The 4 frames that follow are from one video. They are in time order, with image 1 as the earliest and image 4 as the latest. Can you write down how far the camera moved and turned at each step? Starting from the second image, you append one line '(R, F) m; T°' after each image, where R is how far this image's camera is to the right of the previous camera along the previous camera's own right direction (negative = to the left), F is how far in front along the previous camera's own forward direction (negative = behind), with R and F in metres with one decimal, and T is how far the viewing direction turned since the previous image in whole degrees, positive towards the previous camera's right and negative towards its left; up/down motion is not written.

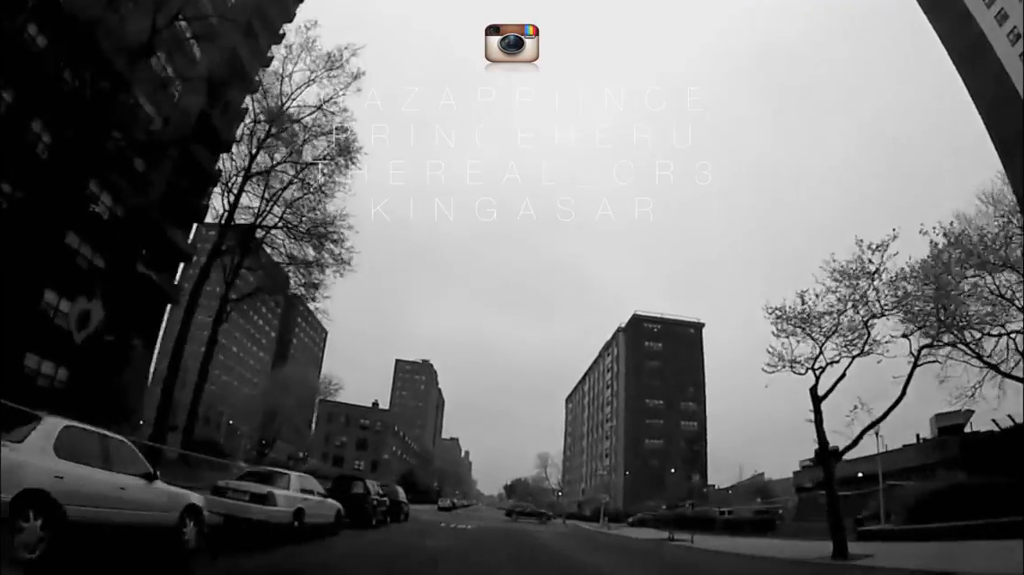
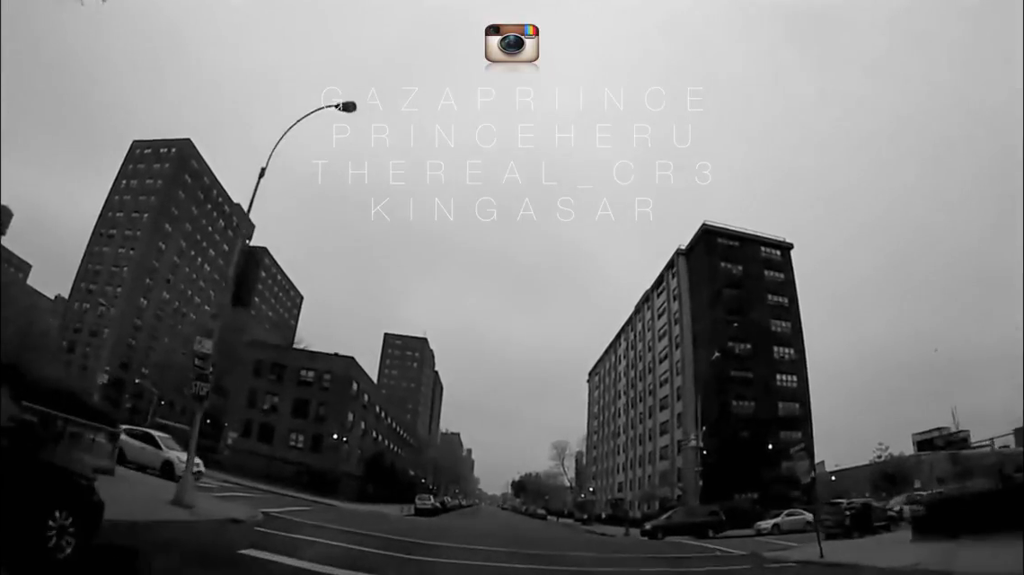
(-0.1, +1.9) m; 0°
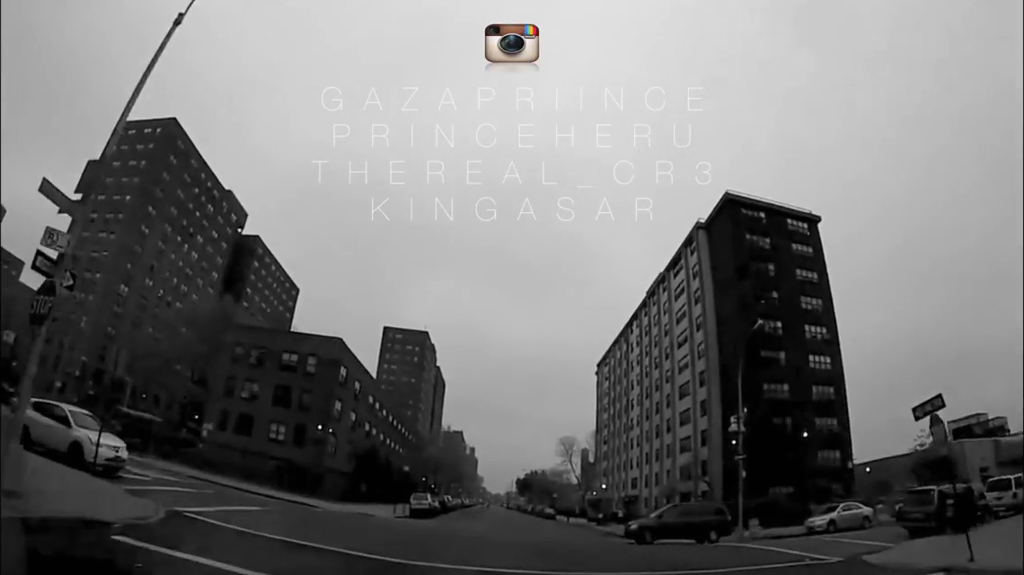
(0.0, +0.4) m; 0°
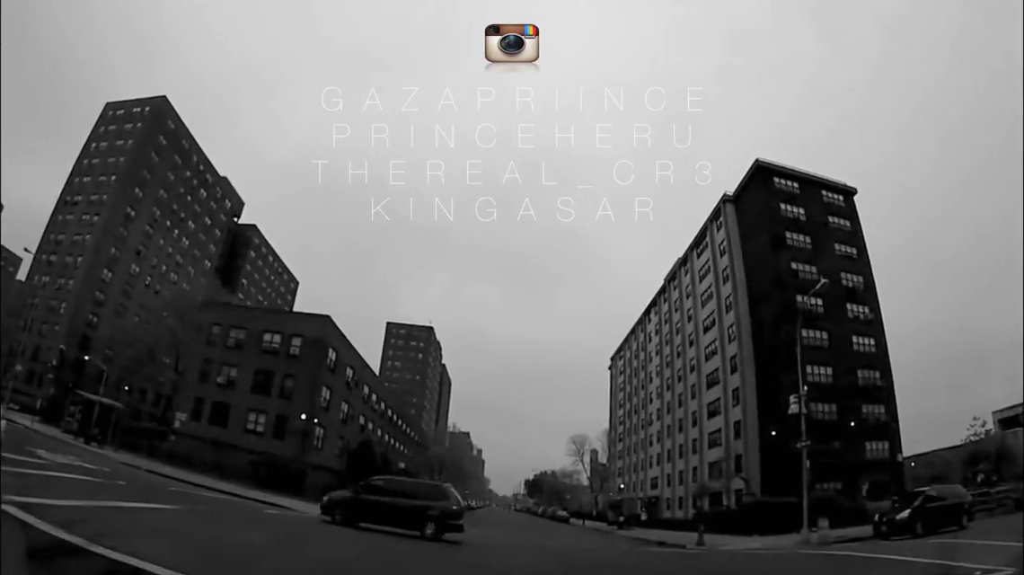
(-0.1, +0.4) m; 0°
